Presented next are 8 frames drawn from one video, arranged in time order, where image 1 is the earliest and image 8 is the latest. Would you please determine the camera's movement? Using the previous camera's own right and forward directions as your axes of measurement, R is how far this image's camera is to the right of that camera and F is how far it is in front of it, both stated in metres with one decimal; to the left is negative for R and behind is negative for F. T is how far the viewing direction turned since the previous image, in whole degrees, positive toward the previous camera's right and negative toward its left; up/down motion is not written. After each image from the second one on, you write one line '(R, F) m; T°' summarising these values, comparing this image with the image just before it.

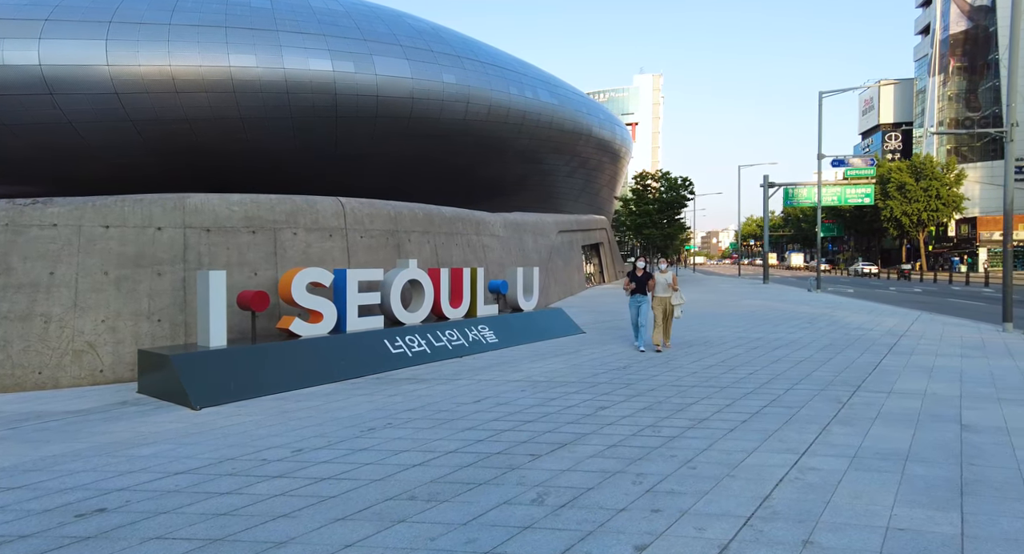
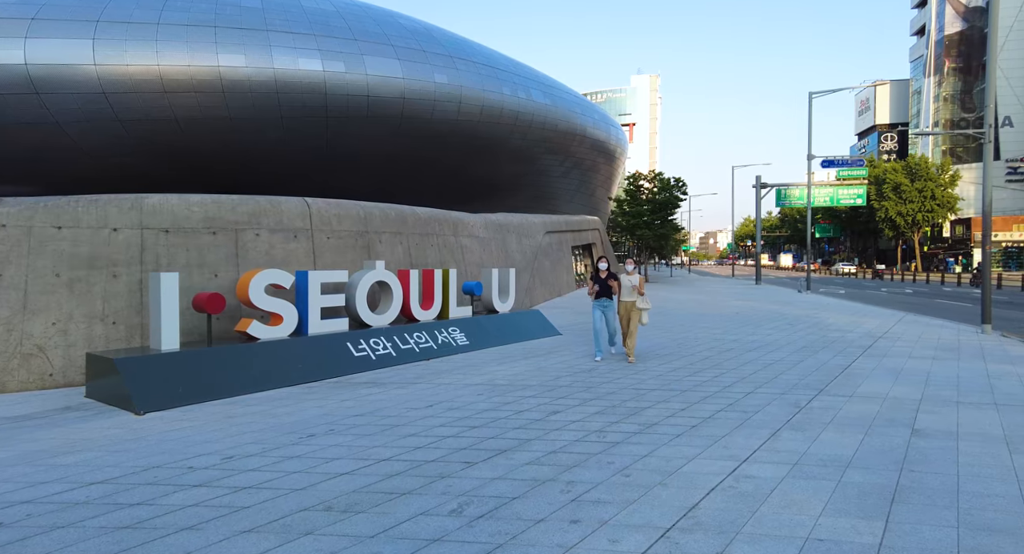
(+0.7, +0.3) m; -1°
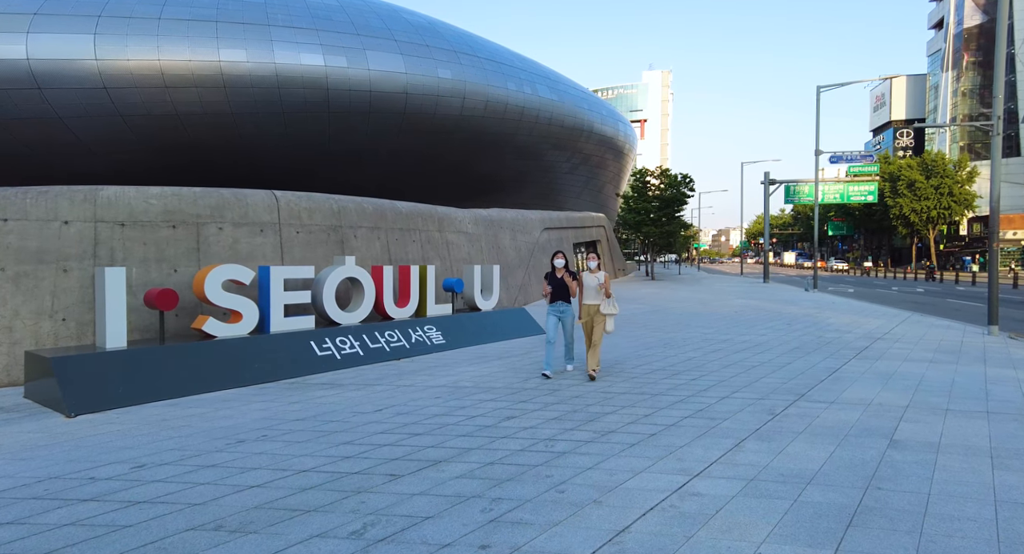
(+0.8, +0.8) m; -2°
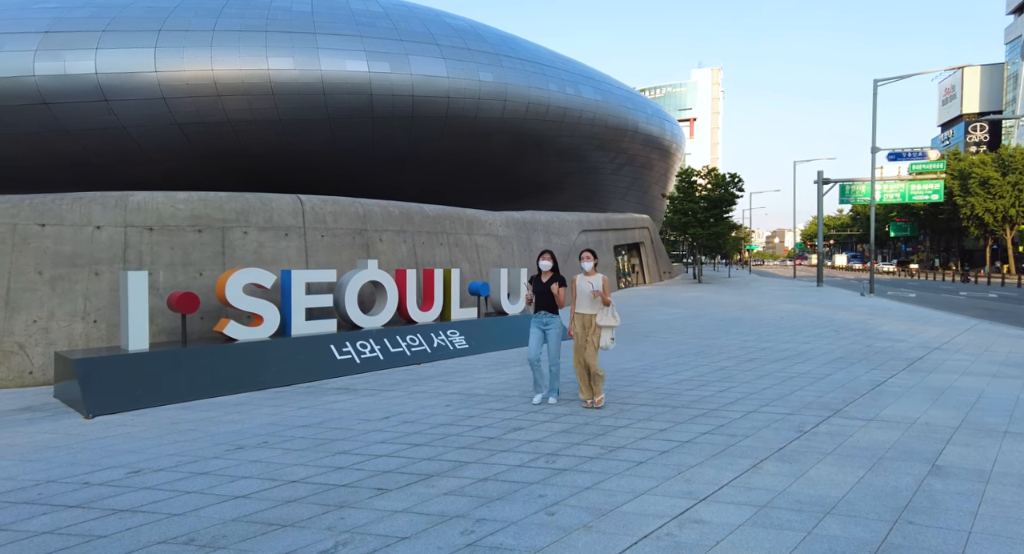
(+0.5, +0.4) m; -4°
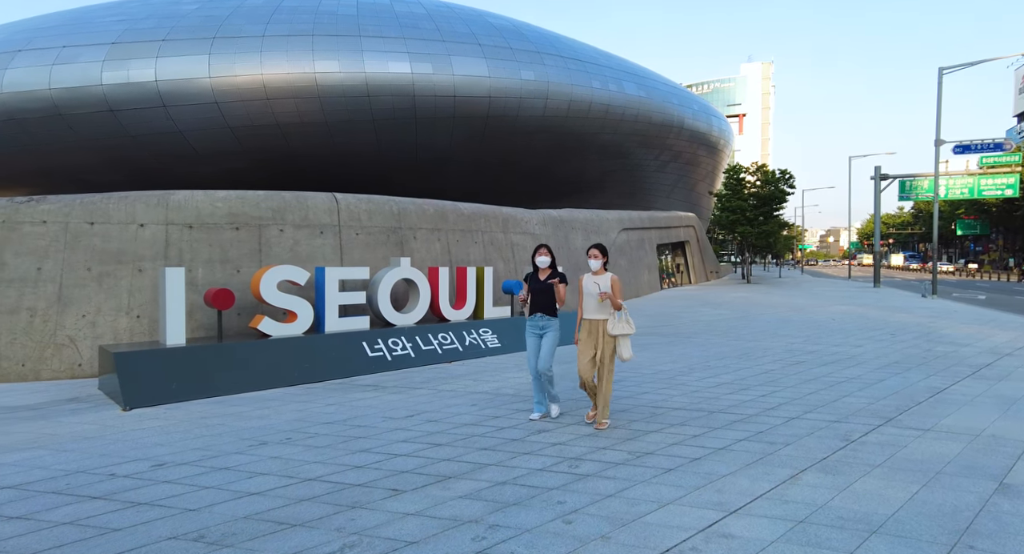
(+0.2, +0.3) m; -3°
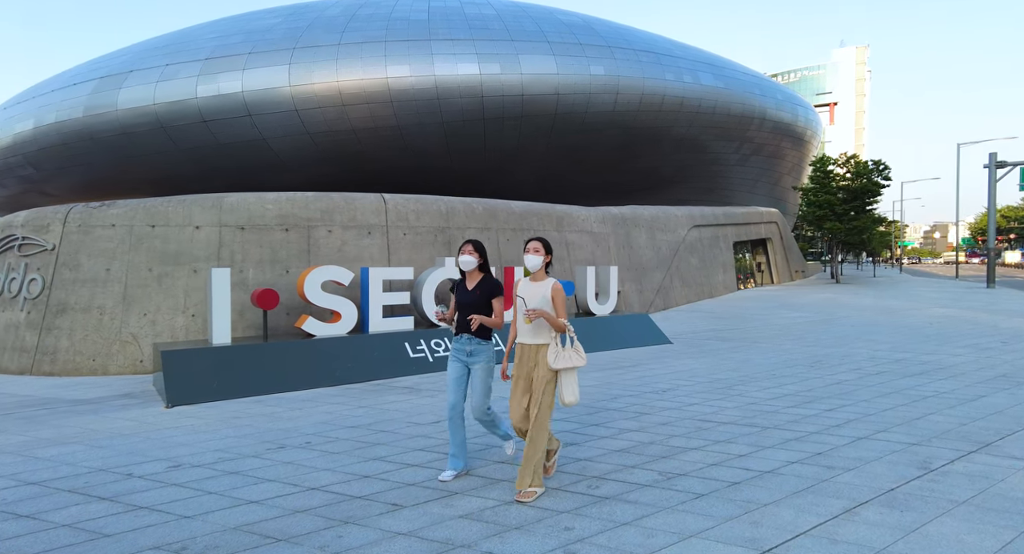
(+0.6, +0.7) m; -6°
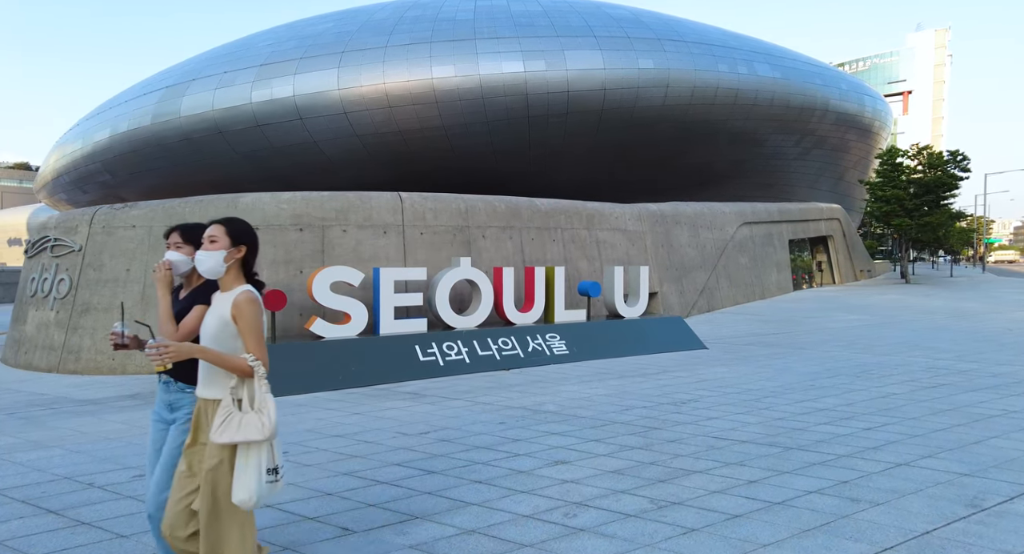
(+0.7, +0.8) m; -5°
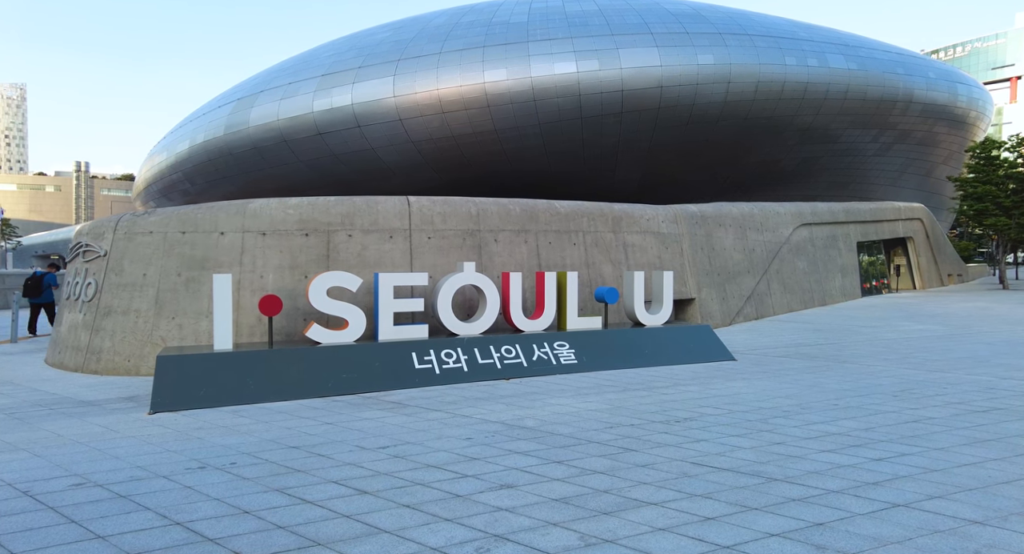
(+1.2, +0.7) m; -7°
